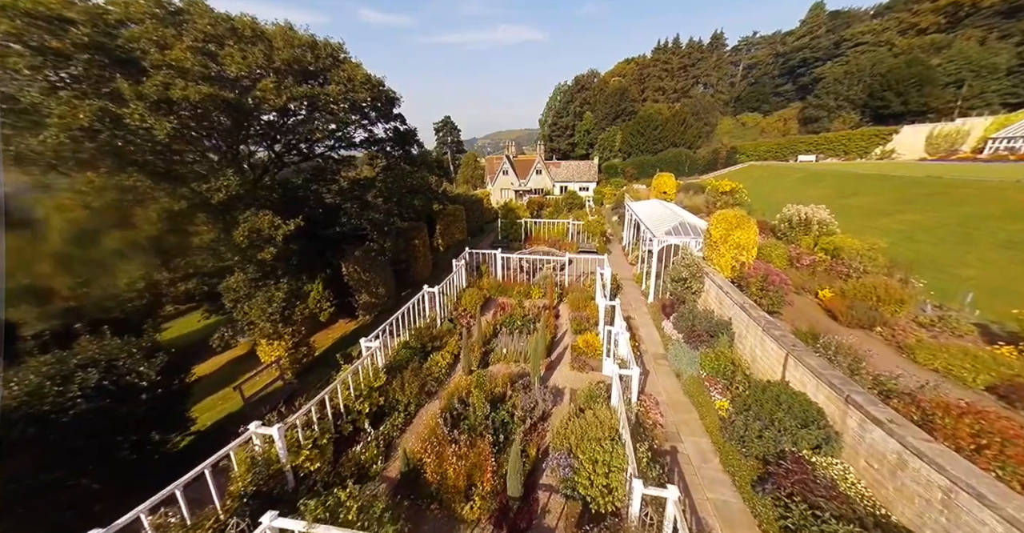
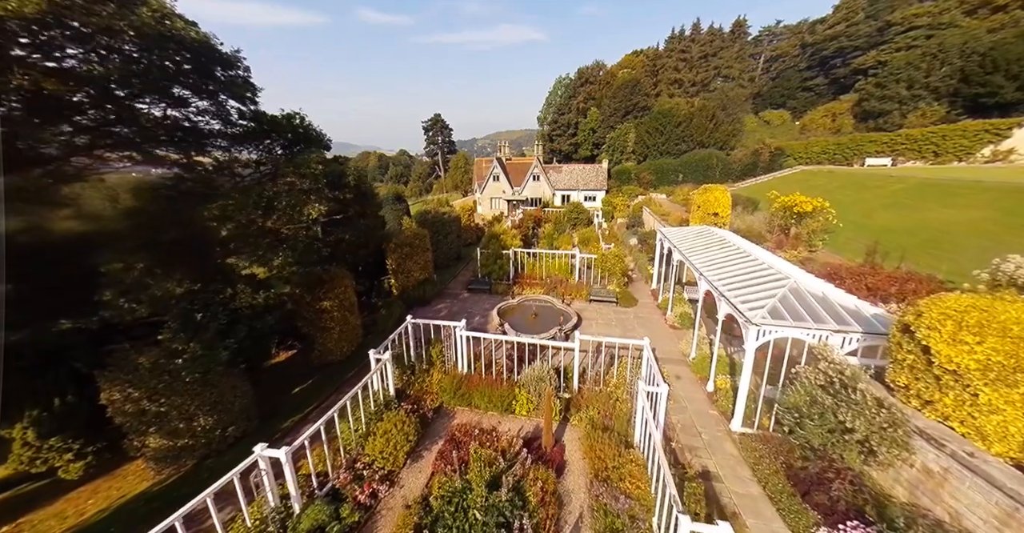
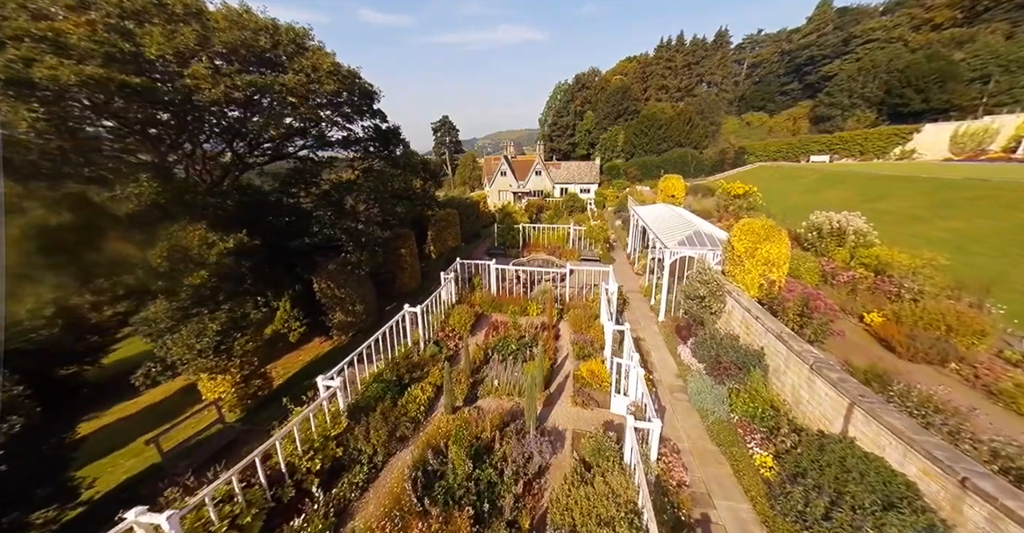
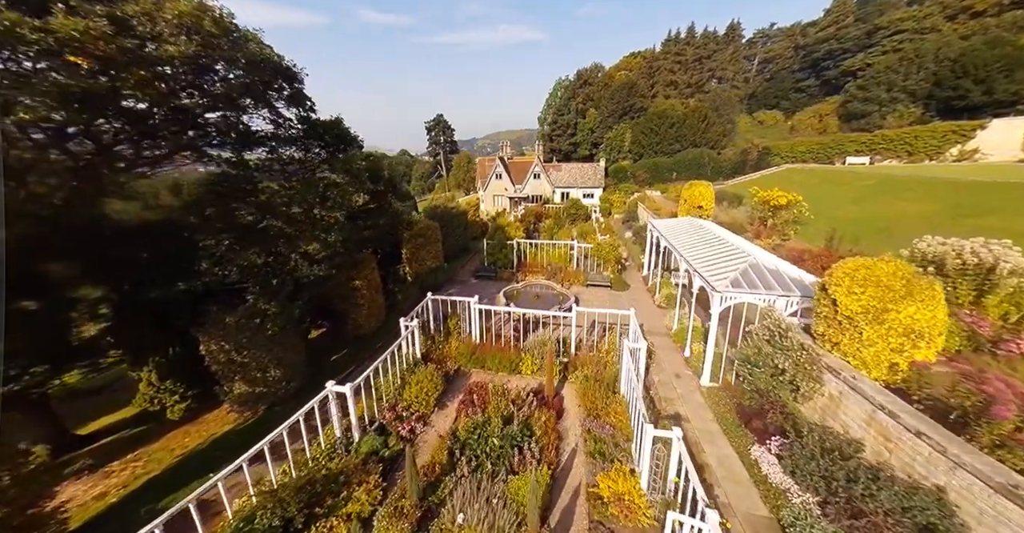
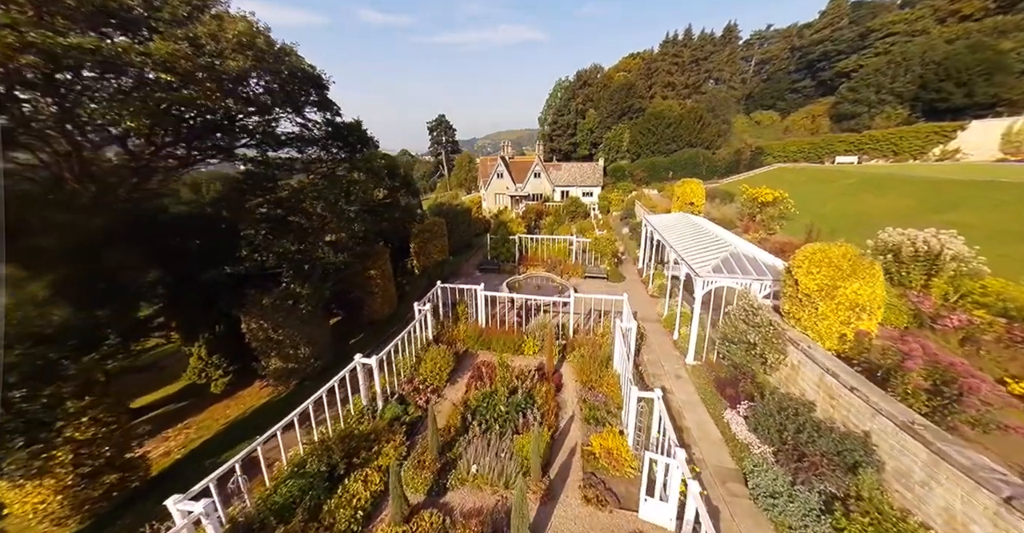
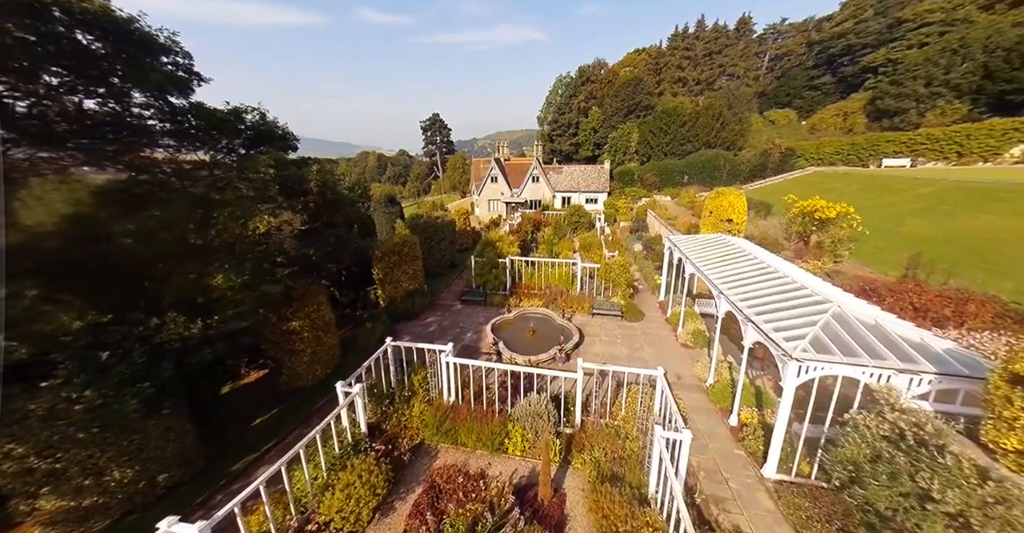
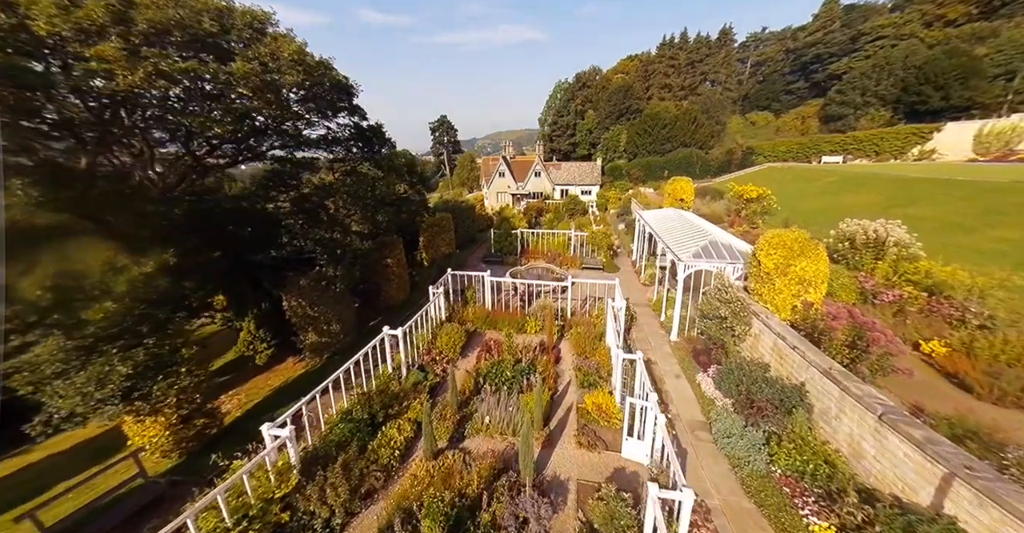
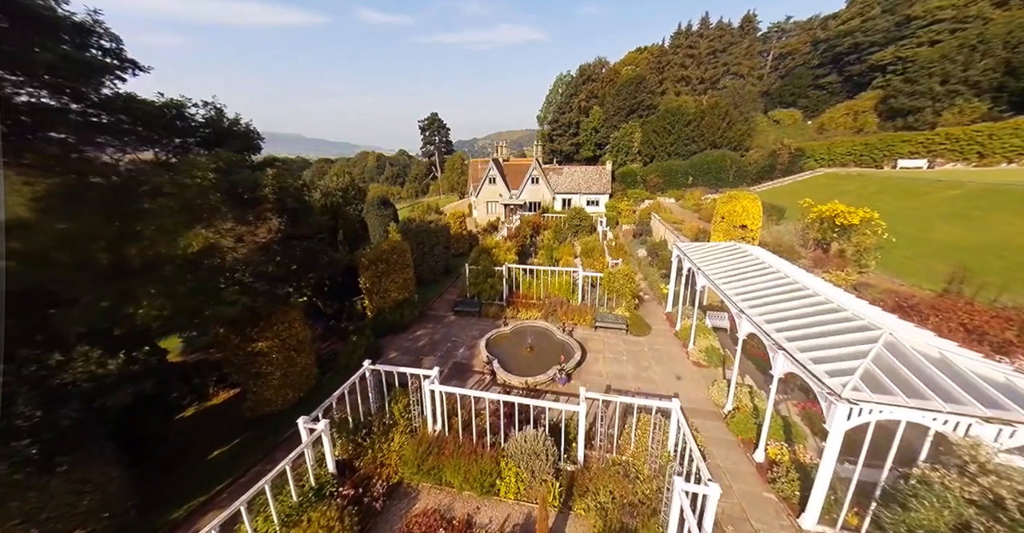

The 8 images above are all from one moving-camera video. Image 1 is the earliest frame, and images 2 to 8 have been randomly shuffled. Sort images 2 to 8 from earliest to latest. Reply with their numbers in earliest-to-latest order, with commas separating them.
3, 7, 5, 4, 2, 6, 8
